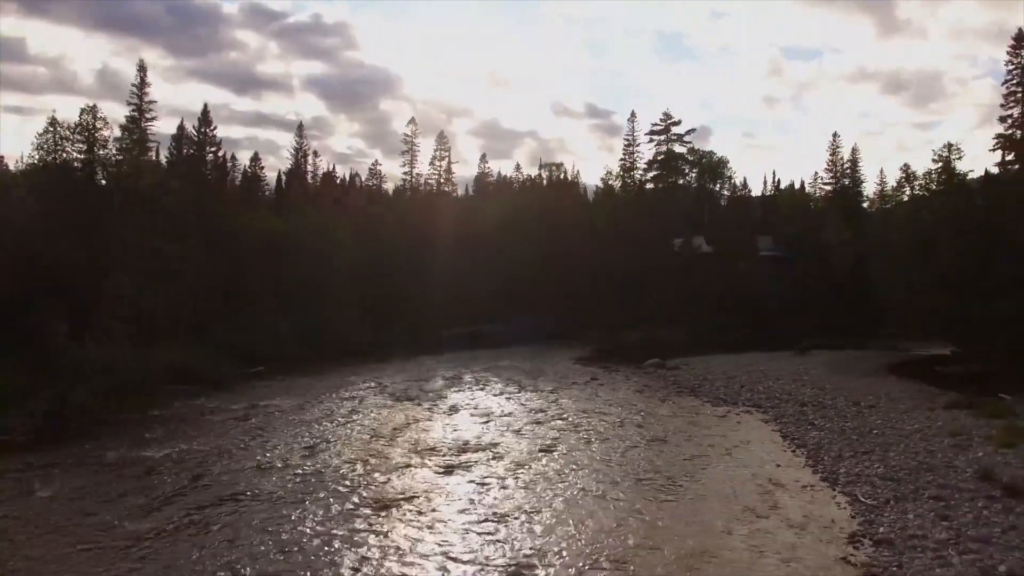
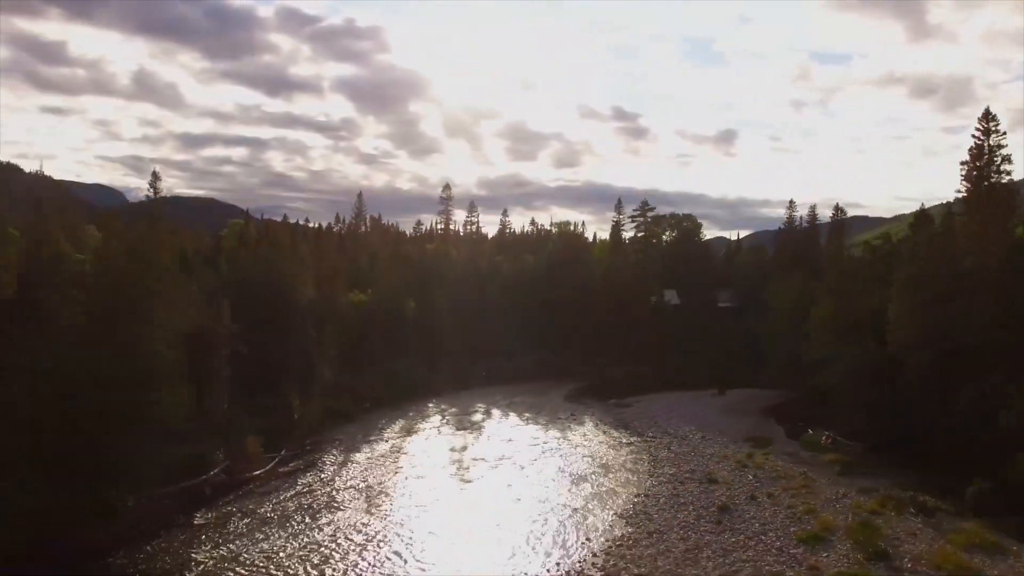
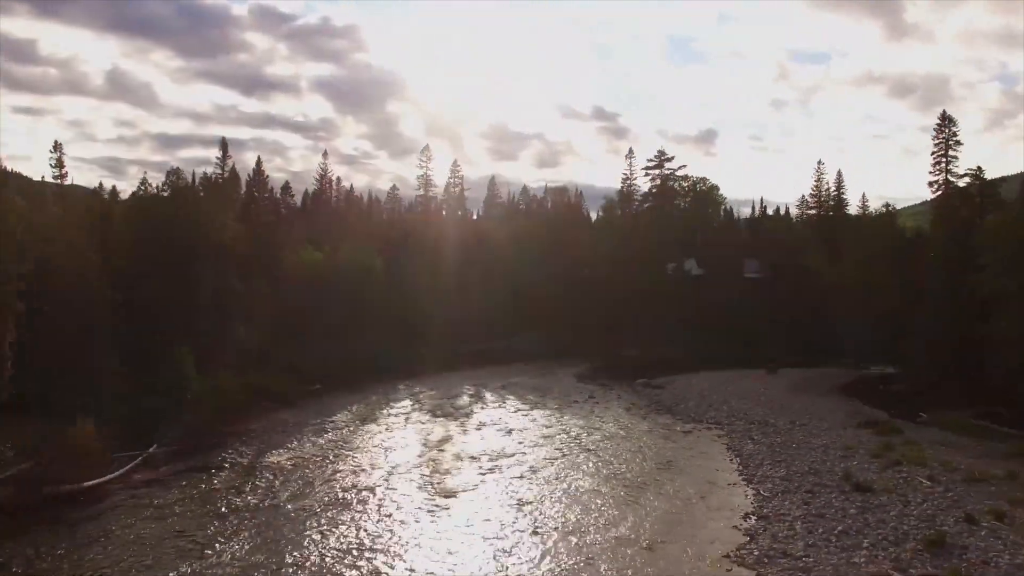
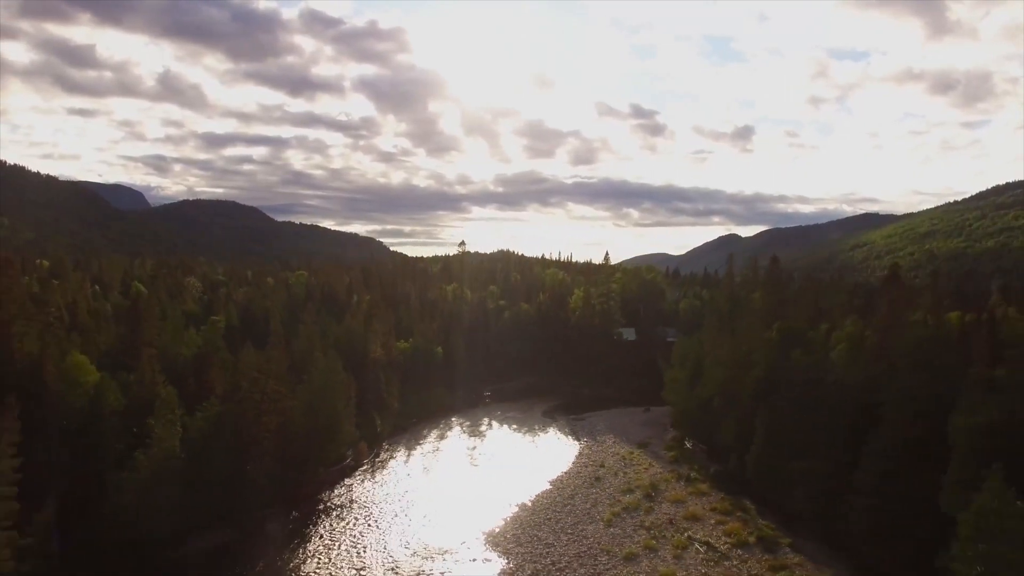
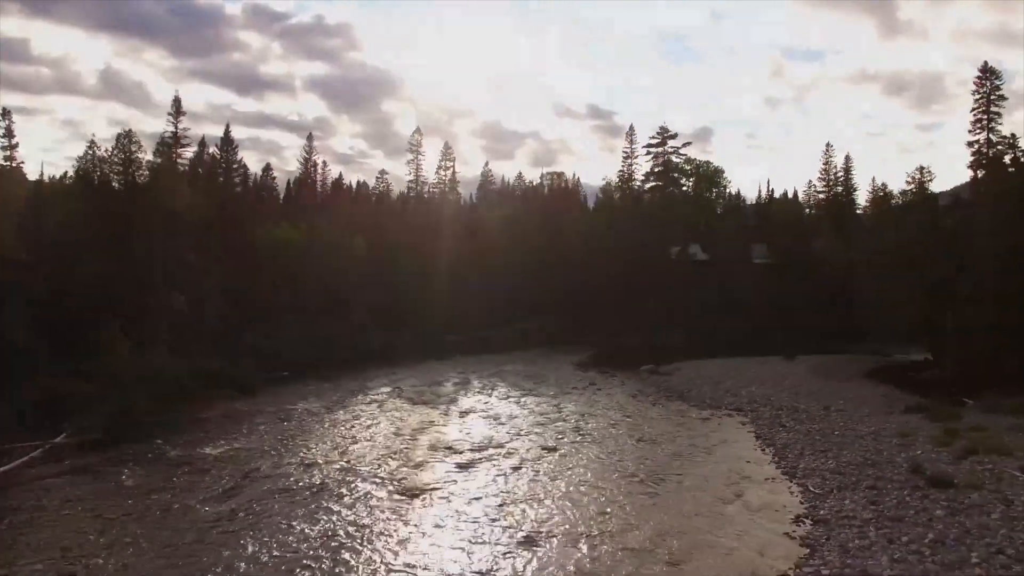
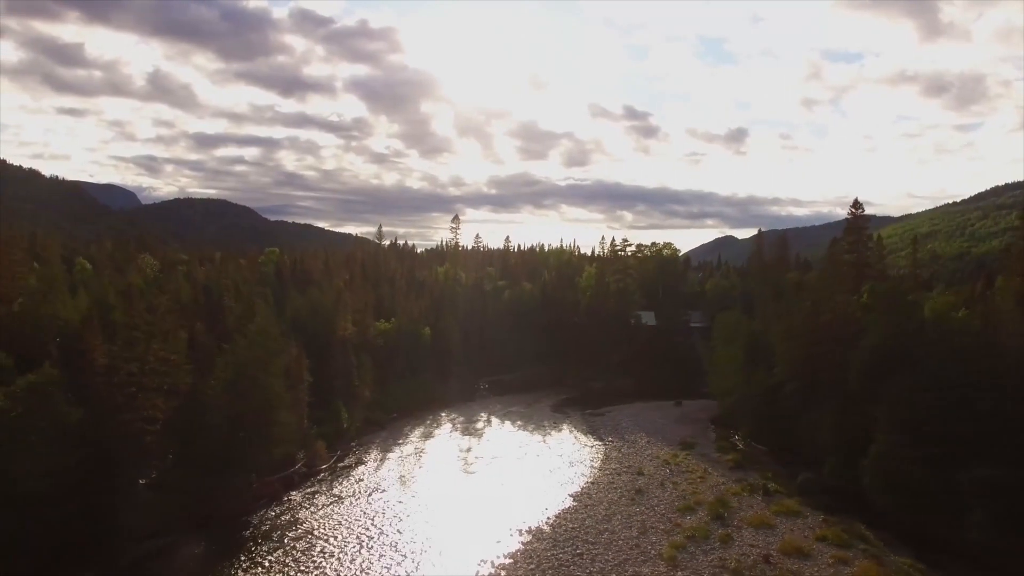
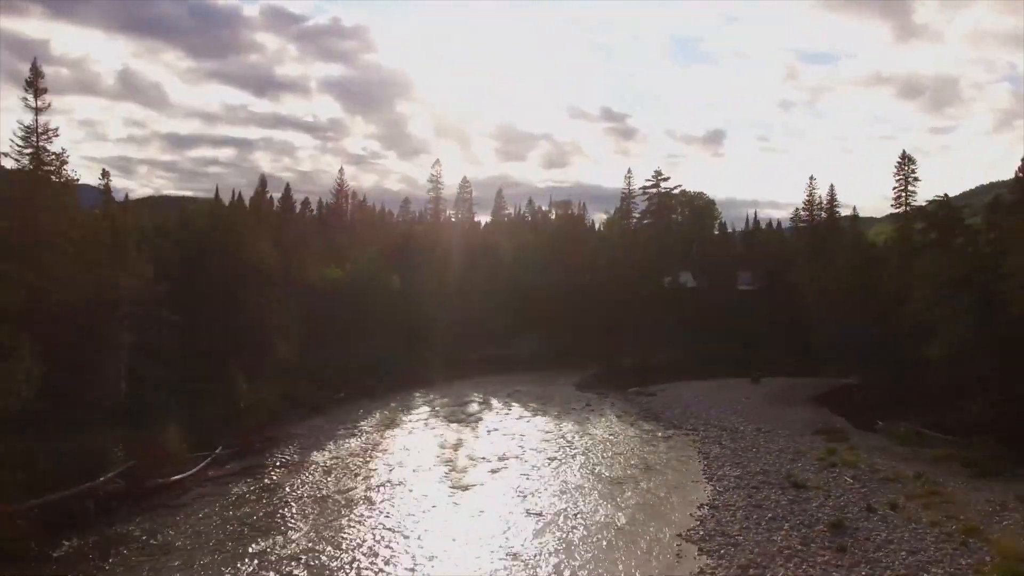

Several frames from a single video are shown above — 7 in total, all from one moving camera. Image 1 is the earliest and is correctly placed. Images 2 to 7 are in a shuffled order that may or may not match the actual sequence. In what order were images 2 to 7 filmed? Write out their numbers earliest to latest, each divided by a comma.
5, 3, 7, 2, 6, 4
